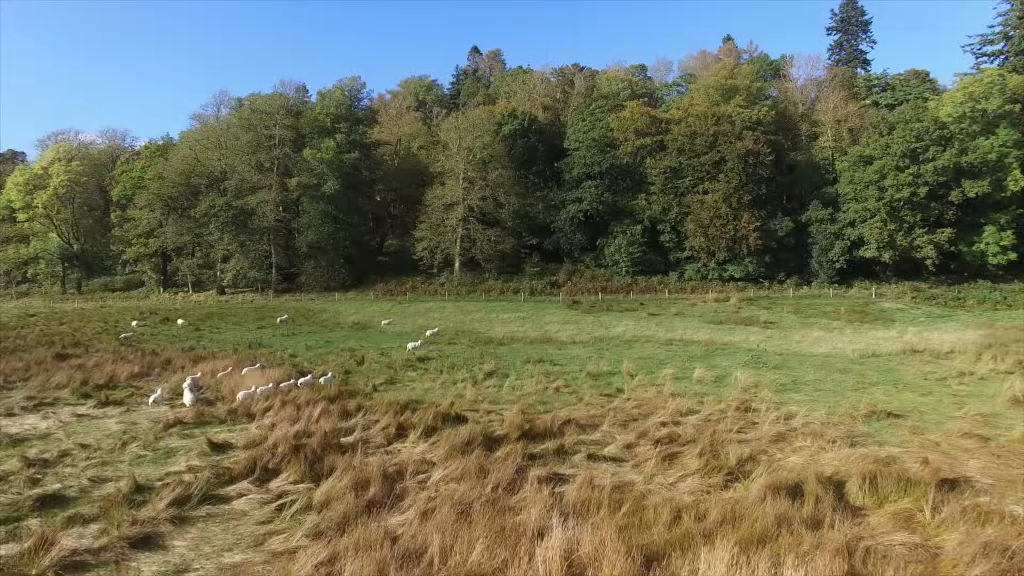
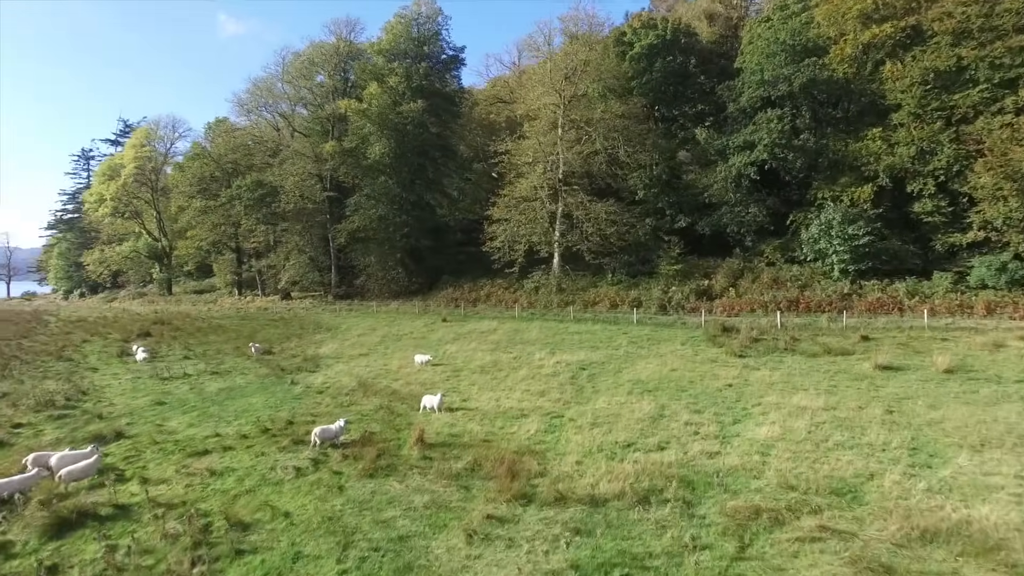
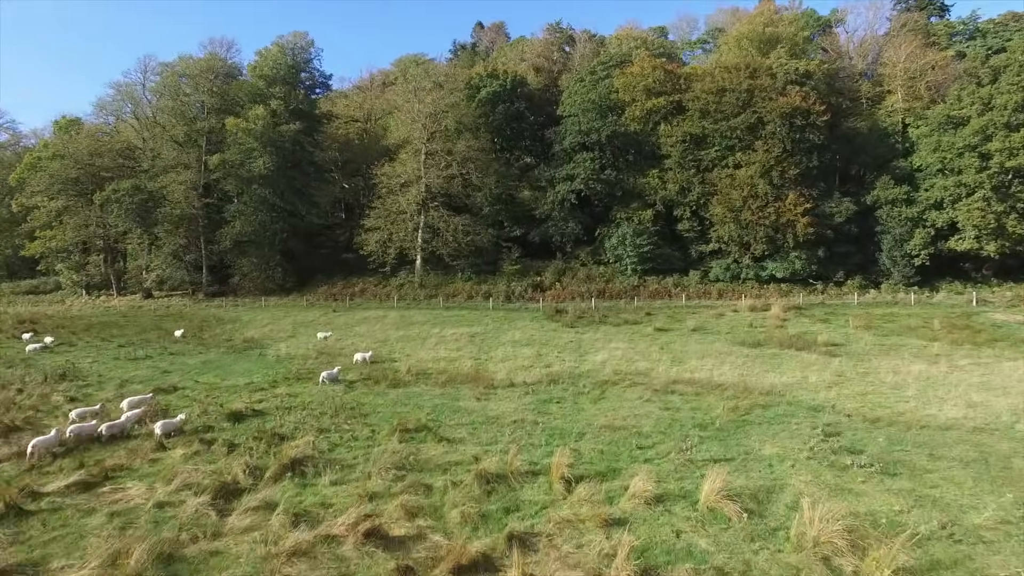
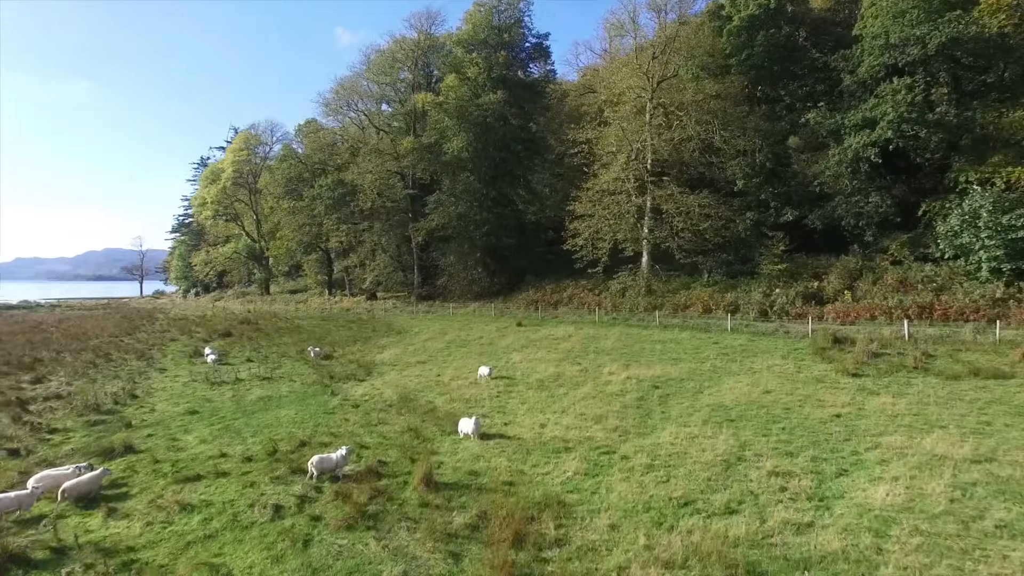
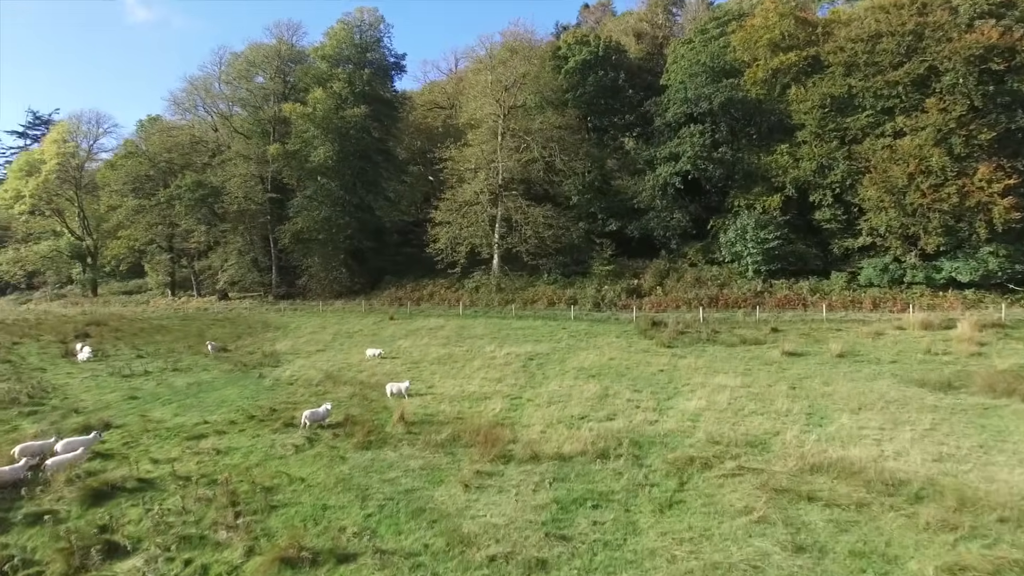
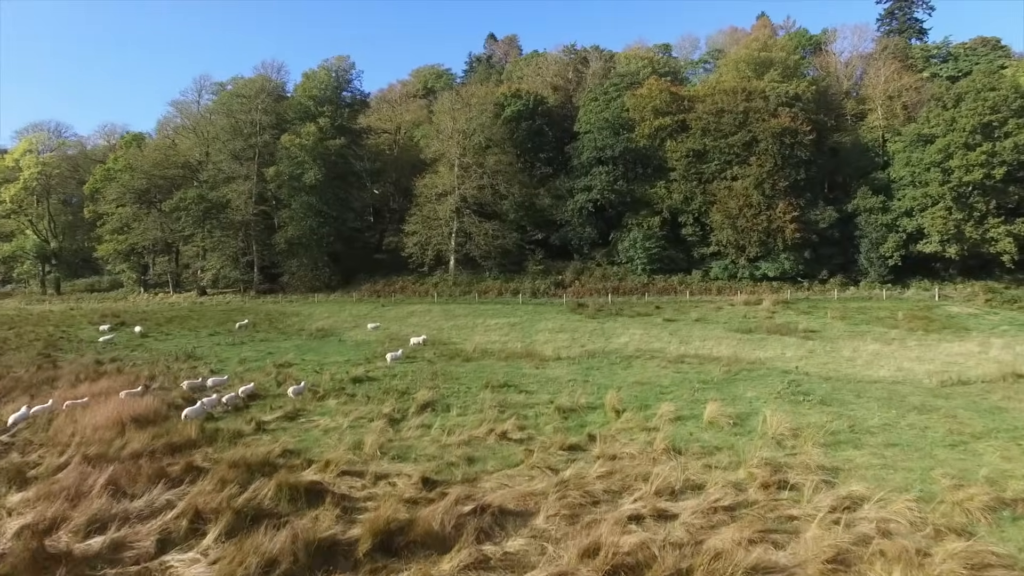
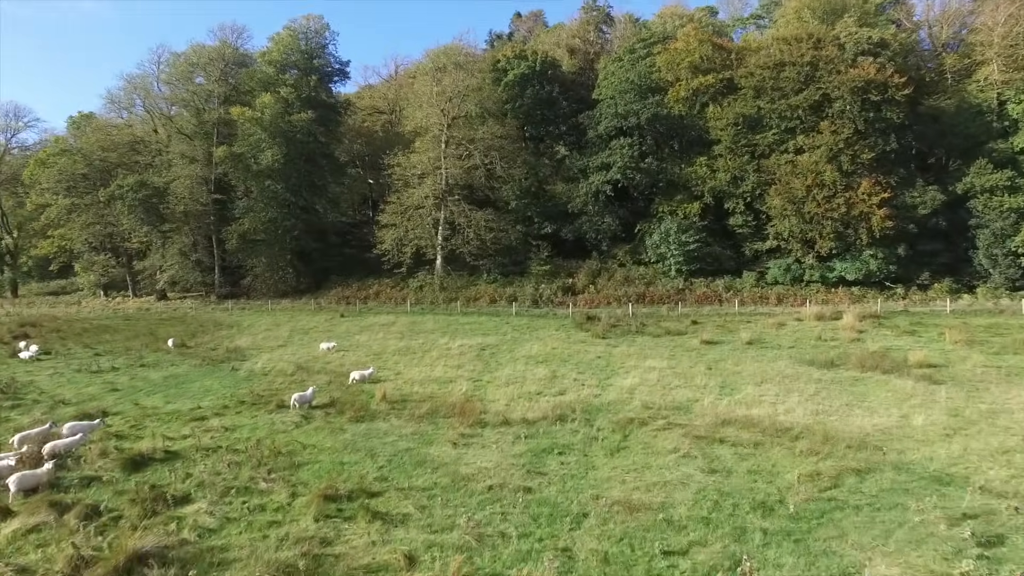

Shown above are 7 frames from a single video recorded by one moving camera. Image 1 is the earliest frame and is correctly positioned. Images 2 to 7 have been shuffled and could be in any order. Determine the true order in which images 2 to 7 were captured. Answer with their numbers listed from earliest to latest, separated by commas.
6, 3, 7, 5, 2, 4
